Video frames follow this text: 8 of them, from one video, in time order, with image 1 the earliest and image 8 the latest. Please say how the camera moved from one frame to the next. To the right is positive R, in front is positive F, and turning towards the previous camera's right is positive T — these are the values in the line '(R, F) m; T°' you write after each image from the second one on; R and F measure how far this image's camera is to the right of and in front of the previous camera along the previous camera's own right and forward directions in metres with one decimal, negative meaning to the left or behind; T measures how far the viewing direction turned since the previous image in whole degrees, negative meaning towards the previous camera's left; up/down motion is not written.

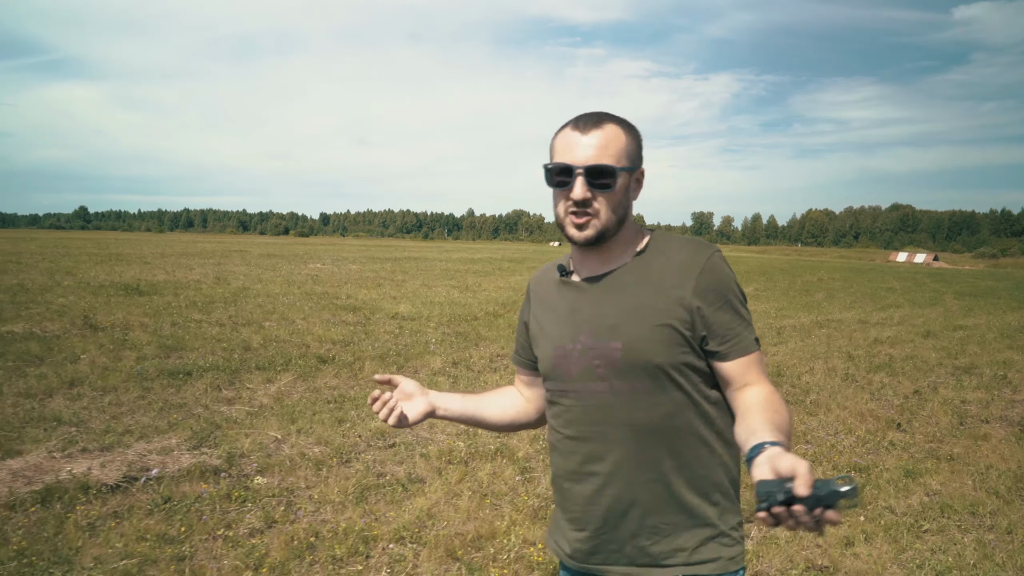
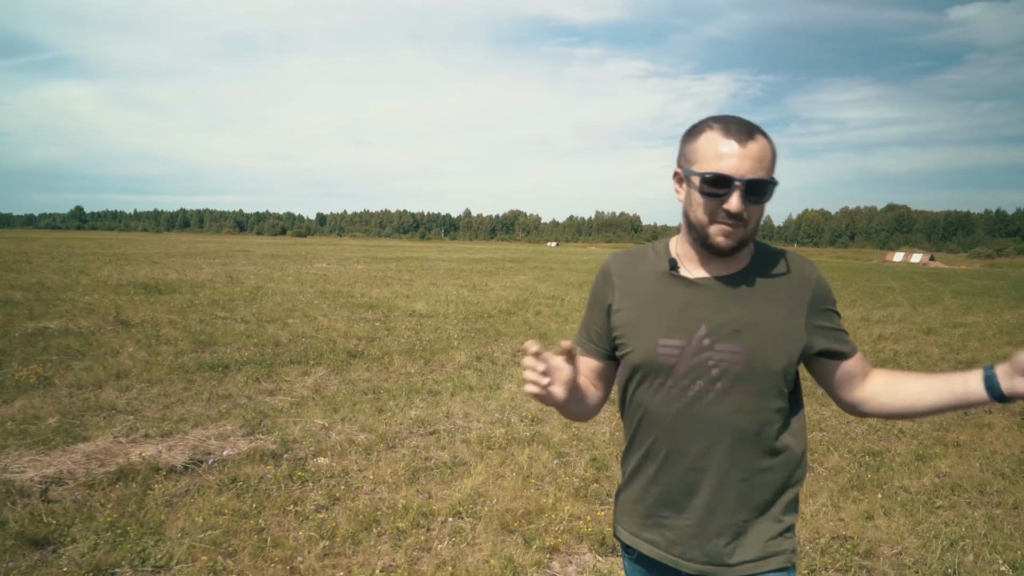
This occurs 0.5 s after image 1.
(-0.2, -0.2) m; 0°
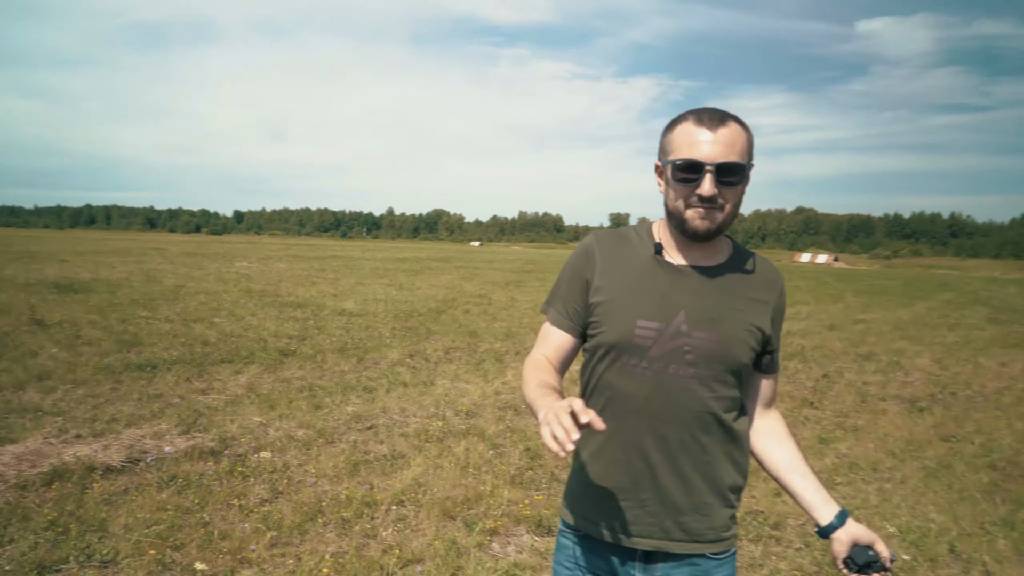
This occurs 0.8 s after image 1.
(-0.1, -0.2) m; +7°
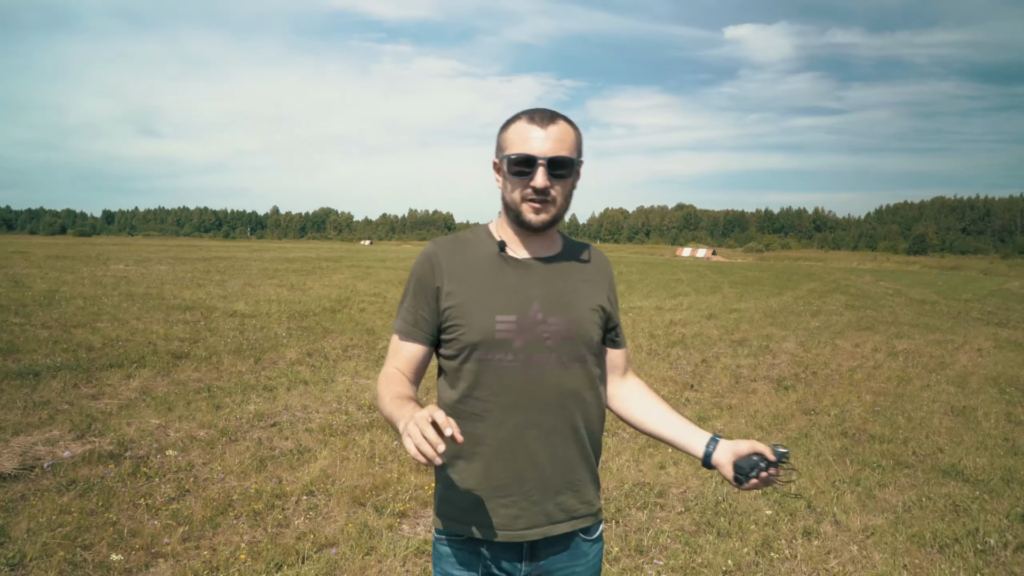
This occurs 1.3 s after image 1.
(0.0, -0.2) m; +9°
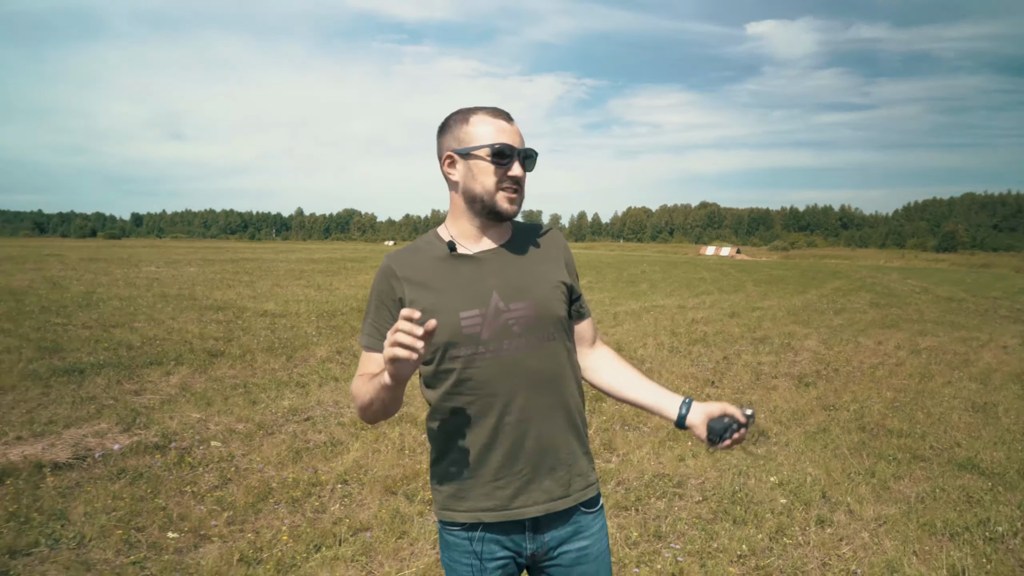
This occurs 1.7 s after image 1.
(0.0, -0.1) m; -2°
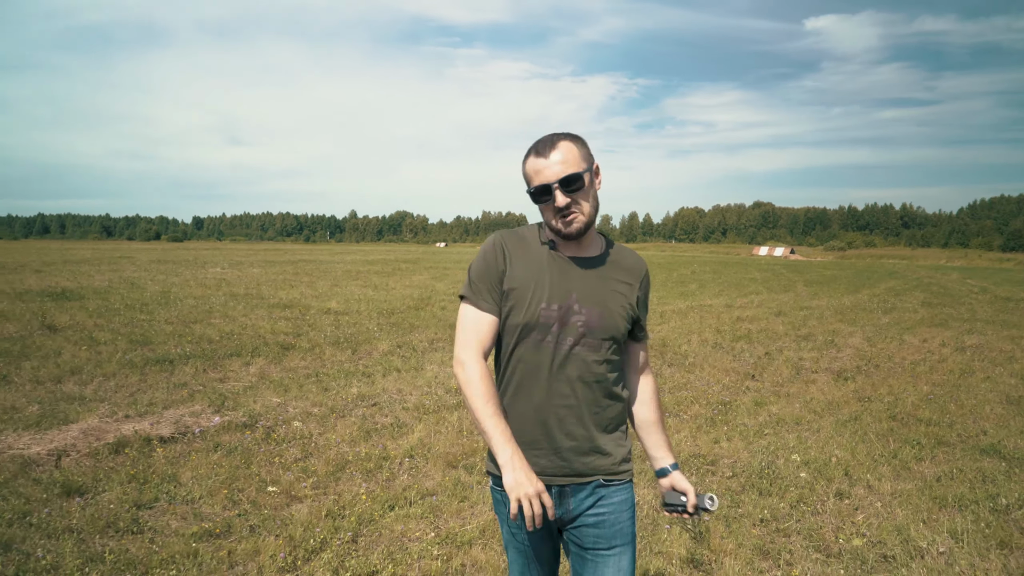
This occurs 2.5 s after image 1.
(0.0, -0.4) m; -4°
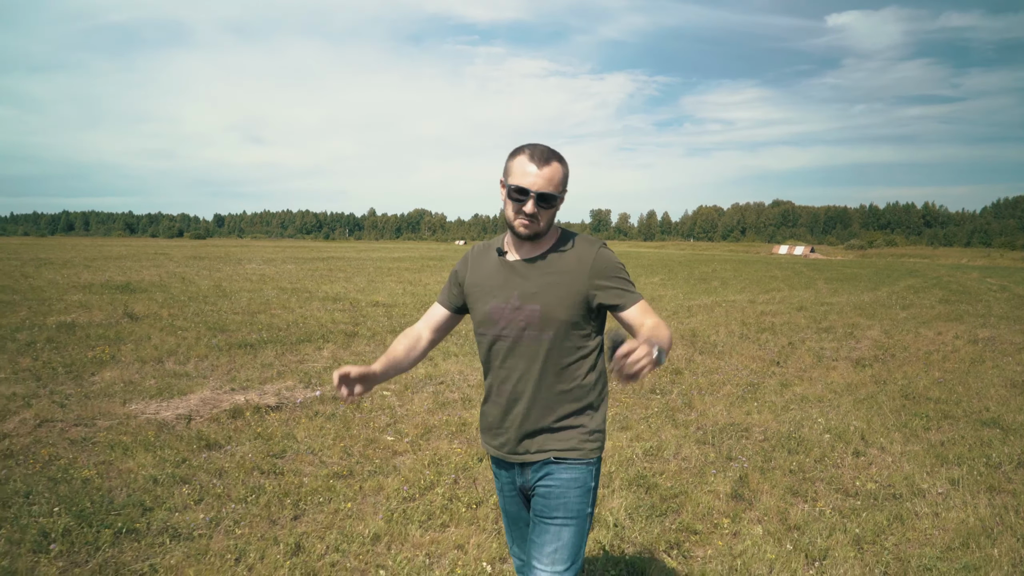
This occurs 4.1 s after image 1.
(-0.3, -0.6) m; -1°
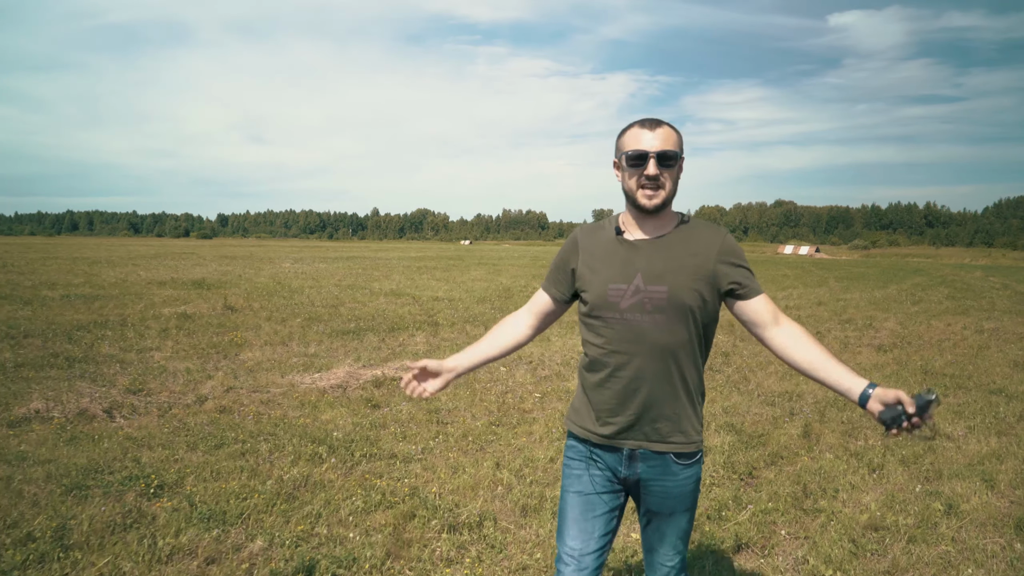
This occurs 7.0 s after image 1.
(-0.8, -0.9) m; 0°
